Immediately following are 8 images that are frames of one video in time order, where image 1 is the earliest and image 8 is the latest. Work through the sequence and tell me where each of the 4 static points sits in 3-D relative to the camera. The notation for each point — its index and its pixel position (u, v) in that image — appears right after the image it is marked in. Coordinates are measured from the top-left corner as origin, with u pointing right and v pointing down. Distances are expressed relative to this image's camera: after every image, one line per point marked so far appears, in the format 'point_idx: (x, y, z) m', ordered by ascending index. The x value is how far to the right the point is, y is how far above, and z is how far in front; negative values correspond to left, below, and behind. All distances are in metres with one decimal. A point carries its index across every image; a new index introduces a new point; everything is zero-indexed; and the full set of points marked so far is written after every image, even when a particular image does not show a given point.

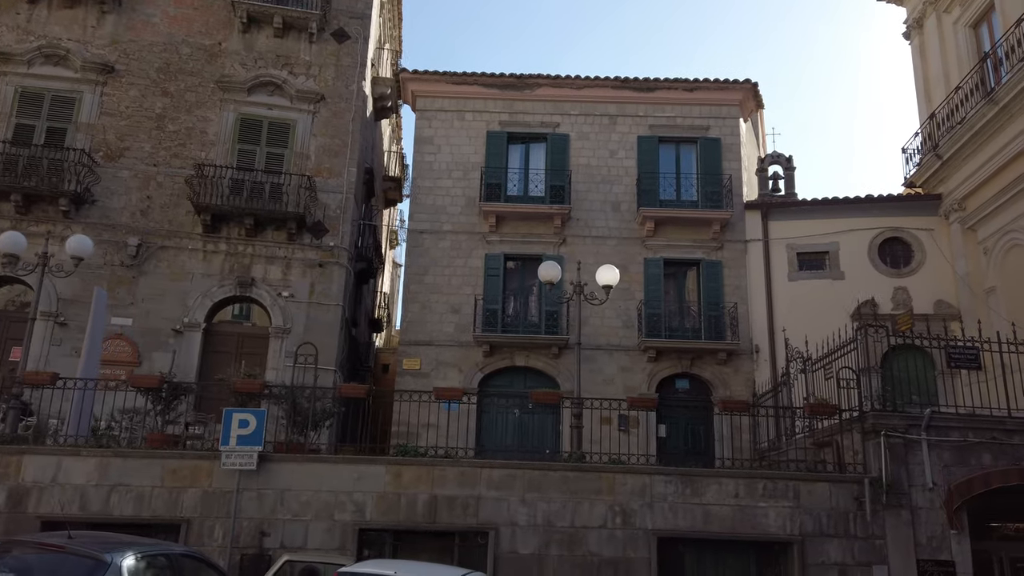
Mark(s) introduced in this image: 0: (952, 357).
0: (+6.5, -1.0, +11.4) m
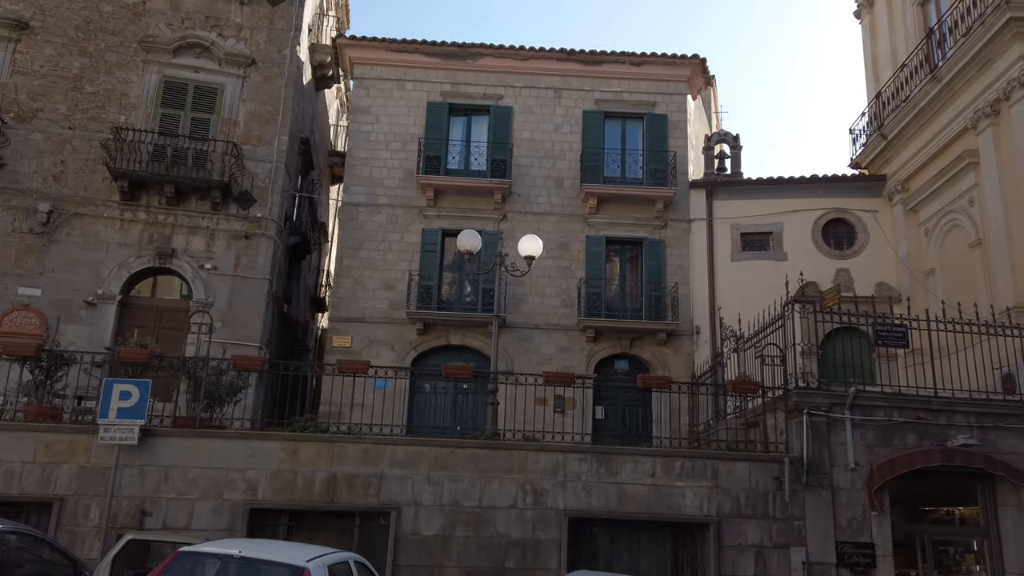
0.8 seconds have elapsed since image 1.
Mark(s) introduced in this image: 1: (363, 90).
0: (+5.3, -0.7, +11.0) m
1: (-3.8, +5.0, +19.2) m
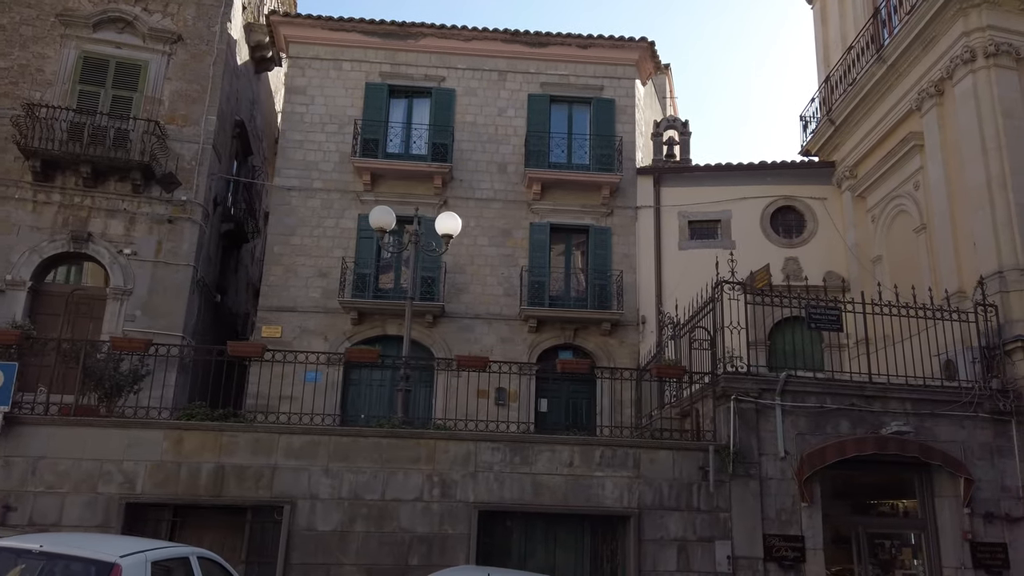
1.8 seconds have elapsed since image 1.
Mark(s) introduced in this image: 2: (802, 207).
0: (+4.1, -0.4, +10.5) m
1: (-5.2, +5.3, +18.4) m
2: (+6.8, +1.9, +17.7) m
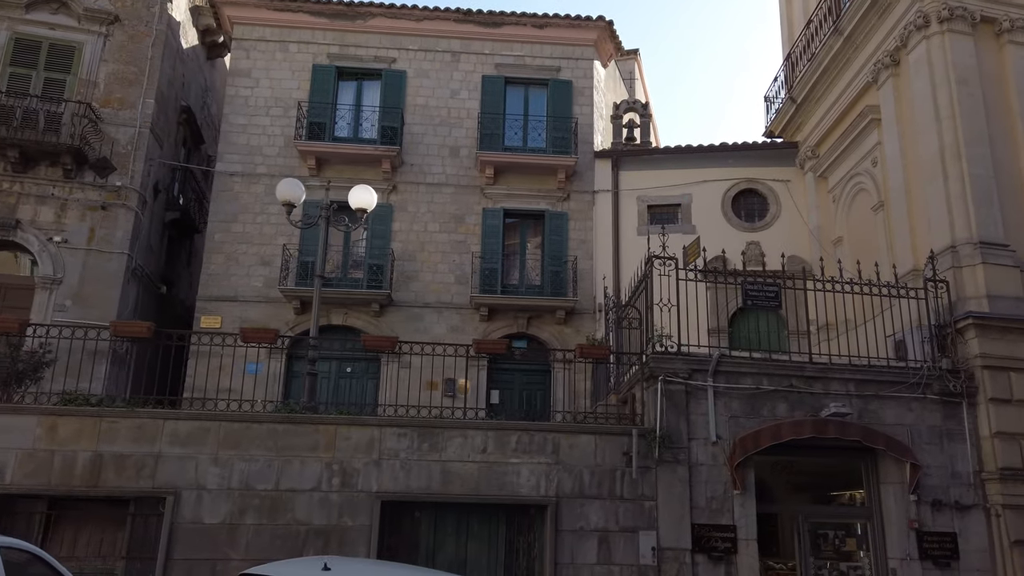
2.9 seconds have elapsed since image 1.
0: (+3.1, -0.1, +9.9) m
1: (-6.3, +5.5, +17.7) m
2: (+5.7, +2.2, +17.1) m
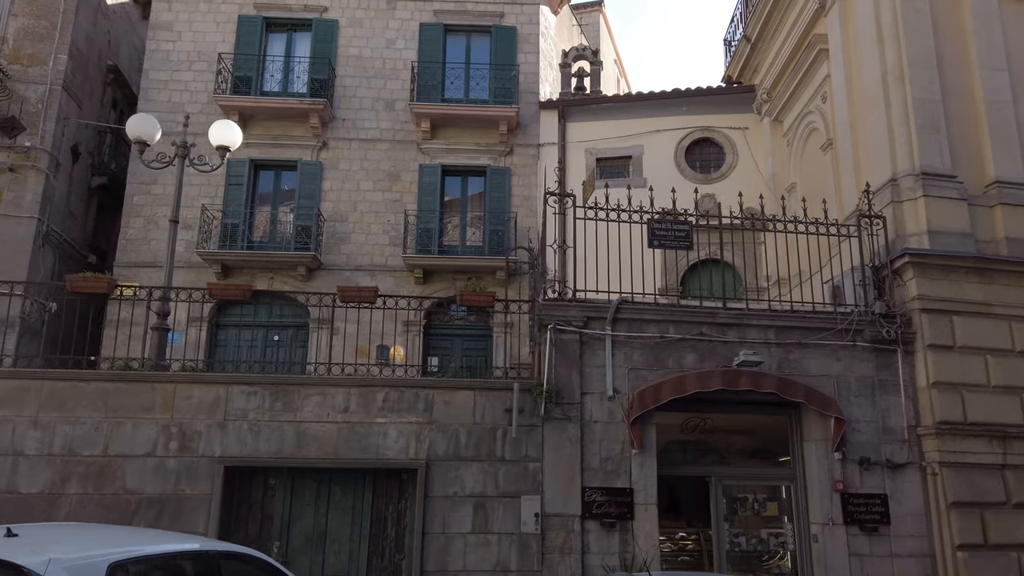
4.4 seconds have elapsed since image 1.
0: (+1.7, +0.6, +8.9) m
1: (-7.7, +6.3, +16.7) m
2: (+4.4, +3.2, +16.0) m
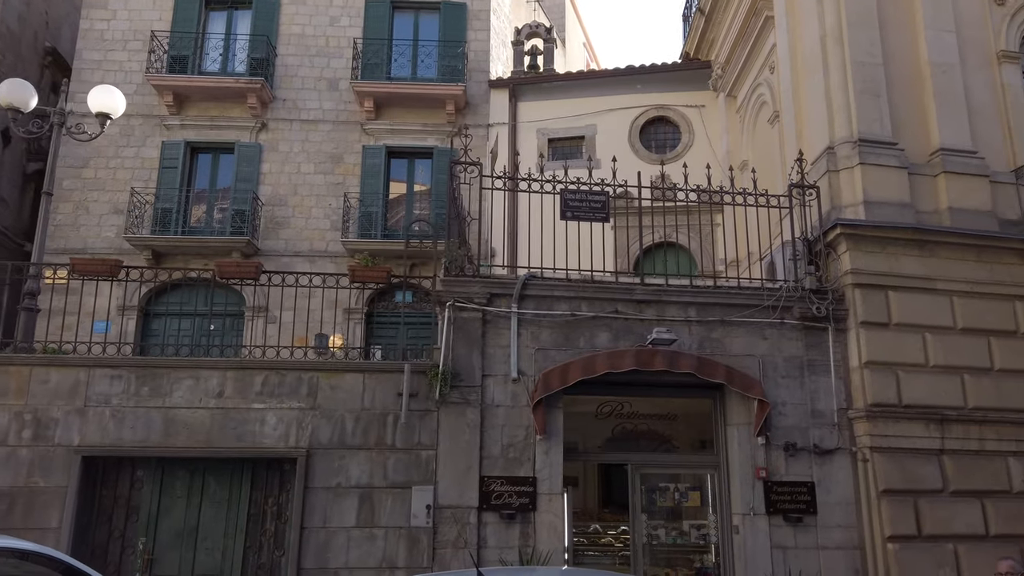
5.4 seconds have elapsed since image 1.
0: (+0.6, +0.9, +8.3) m
1: (-8.8, +6.5, +16.1) m
2: (+3.3, +3.5, +15.4) m
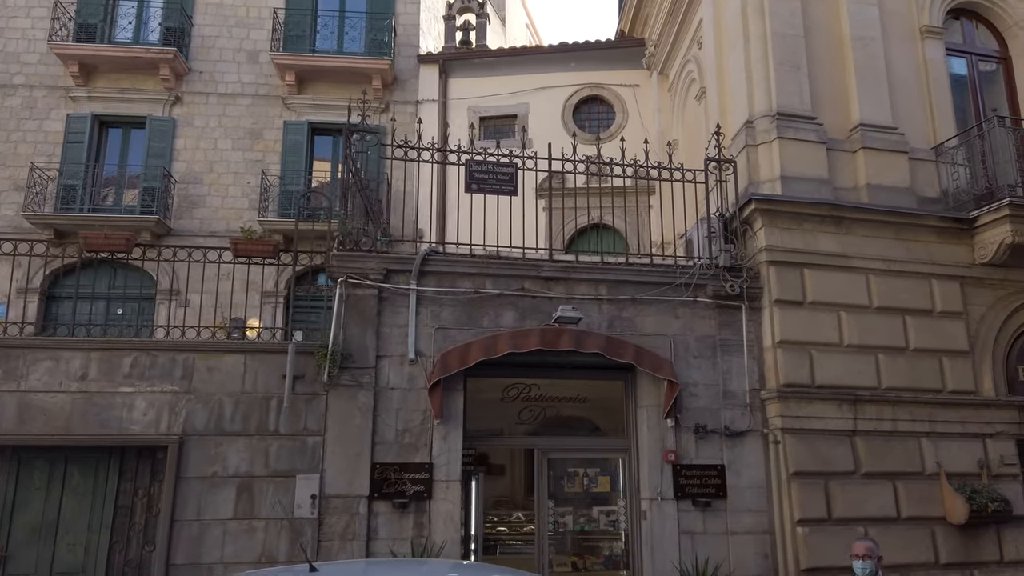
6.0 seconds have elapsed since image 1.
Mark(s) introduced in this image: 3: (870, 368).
0: (-0.4, +1.1, +7.8) m
1: (-10.2, +6.9, +15.0) m
2: (+1.9, +3.8, +15.0) m
3: (+3.8, -0.8, +8.0) m
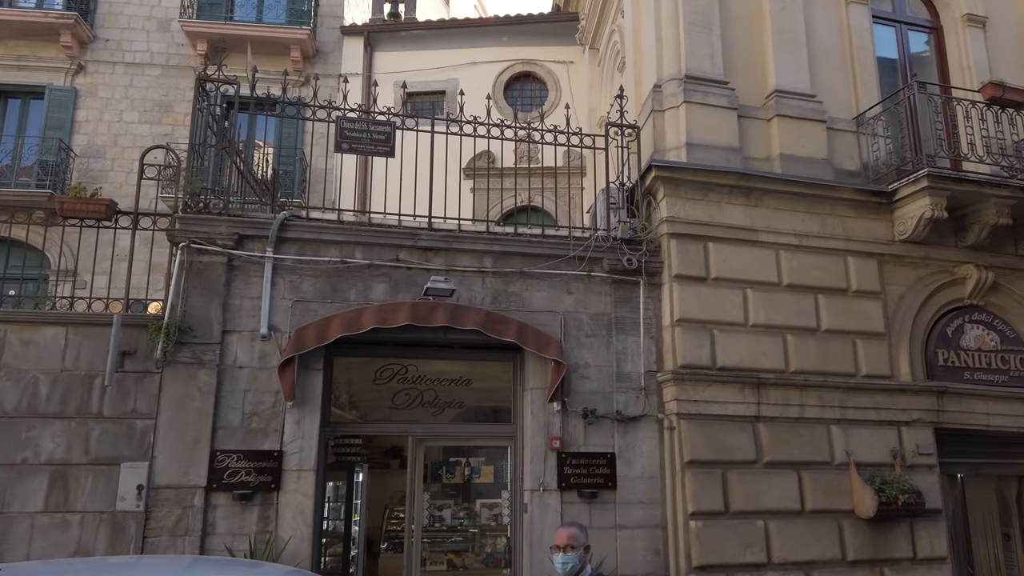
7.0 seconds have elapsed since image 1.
0: (-1.6, +1.4, +7.1) m
1: (-11.6, +7.2, +14.0) m
2: (+0.5, +4.1, +14.4) m
3: (+2.6, -0.6, +7.4) m
